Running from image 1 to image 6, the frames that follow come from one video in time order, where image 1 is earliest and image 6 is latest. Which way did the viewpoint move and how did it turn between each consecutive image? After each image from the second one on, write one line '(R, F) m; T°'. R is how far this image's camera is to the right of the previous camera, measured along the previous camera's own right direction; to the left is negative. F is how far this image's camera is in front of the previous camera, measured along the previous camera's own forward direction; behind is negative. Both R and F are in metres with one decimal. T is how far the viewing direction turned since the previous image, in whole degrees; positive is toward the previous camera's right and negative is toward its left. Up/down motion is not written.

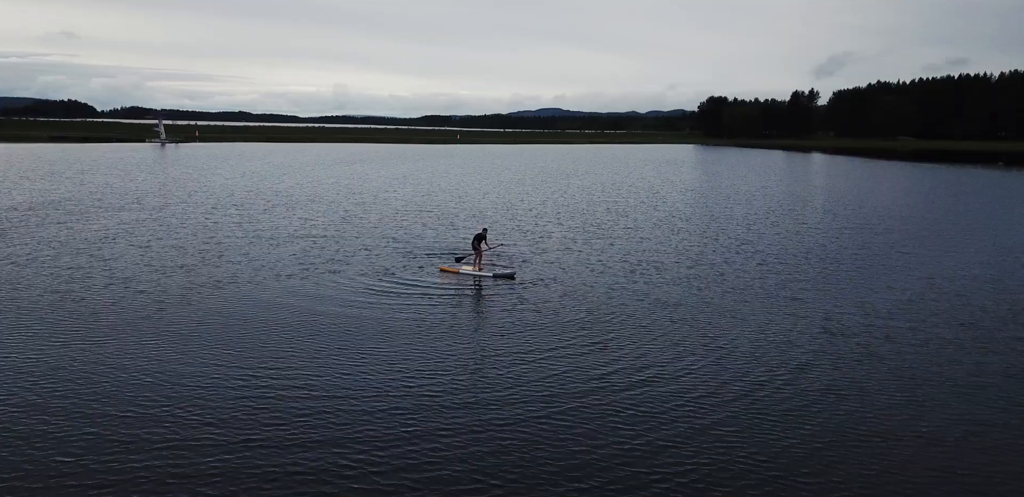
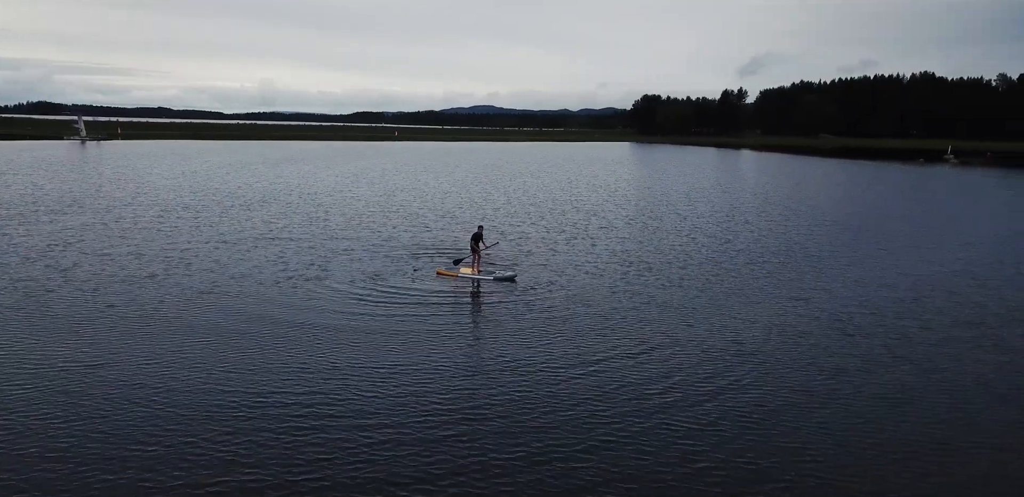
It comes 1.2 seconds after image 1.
(-3.0, +1.7) m; +5°
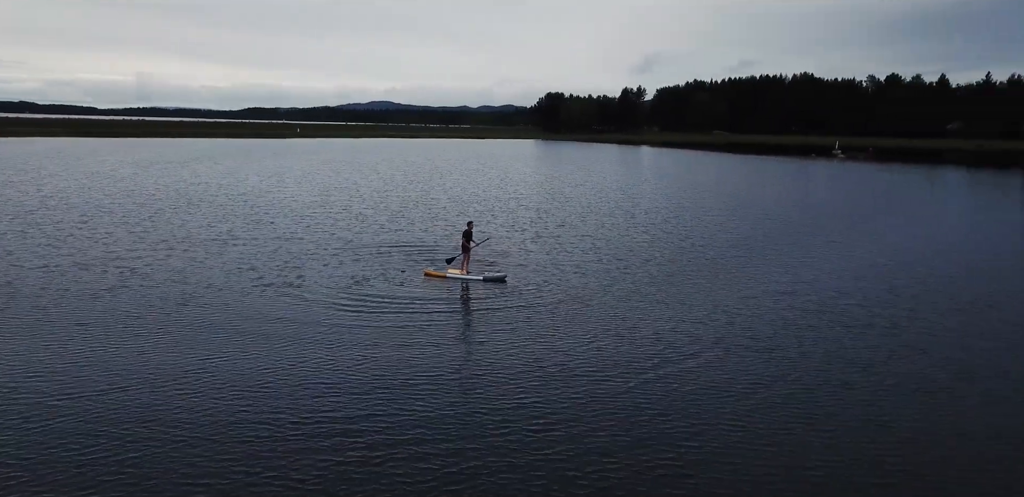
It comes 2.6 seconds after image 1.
(-4.1, +1.4) m; +8°
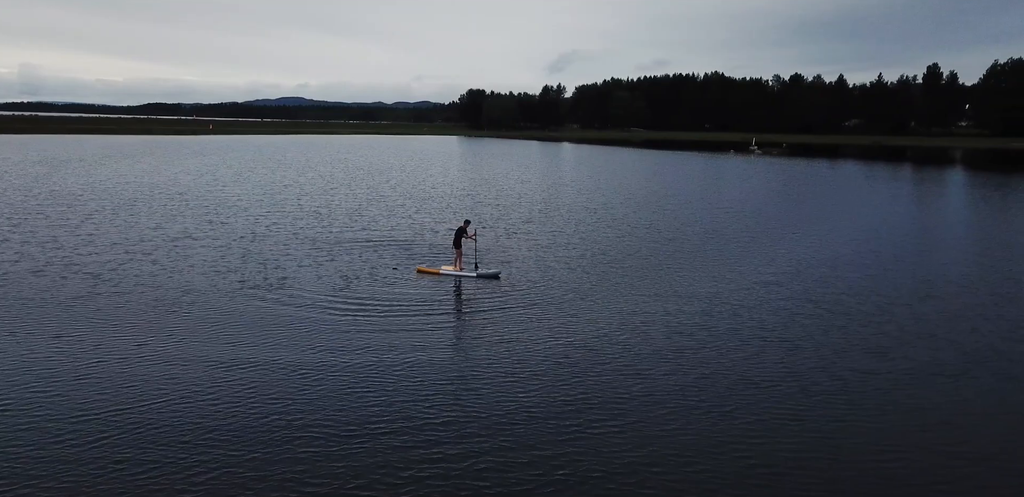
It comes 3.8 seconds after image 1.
(-3.4, +0.9) m; +7°
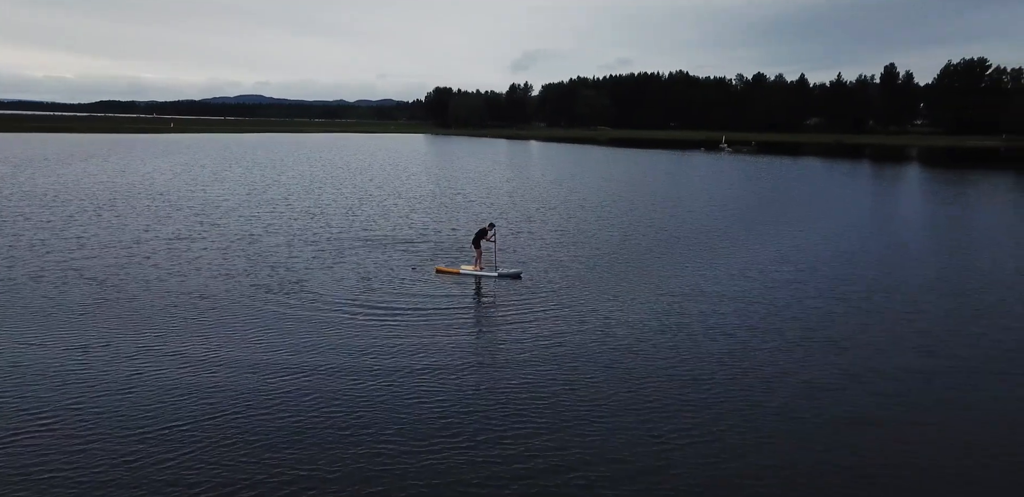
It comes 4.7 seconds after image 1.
(-2.5, +0.9) m; +3°
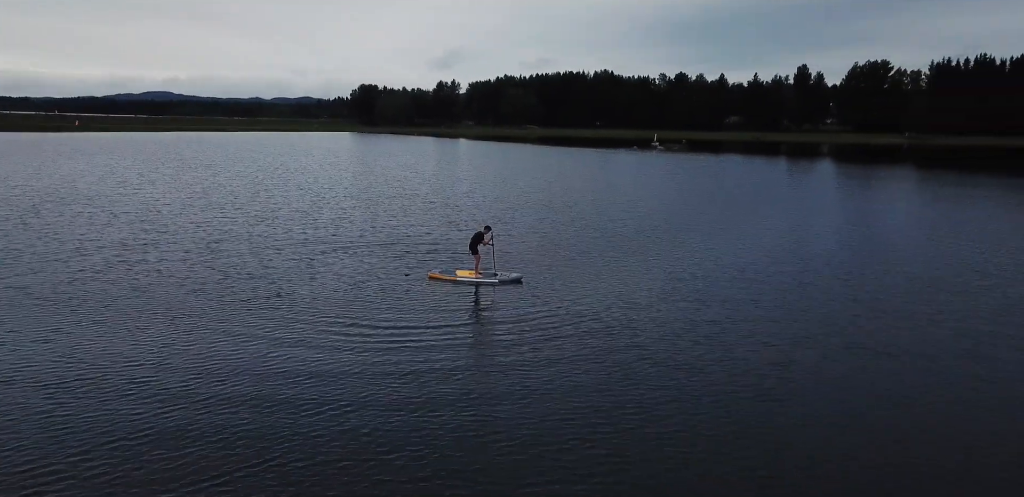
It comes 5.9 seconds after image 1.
(-3.1, +2.2) m; +6°
